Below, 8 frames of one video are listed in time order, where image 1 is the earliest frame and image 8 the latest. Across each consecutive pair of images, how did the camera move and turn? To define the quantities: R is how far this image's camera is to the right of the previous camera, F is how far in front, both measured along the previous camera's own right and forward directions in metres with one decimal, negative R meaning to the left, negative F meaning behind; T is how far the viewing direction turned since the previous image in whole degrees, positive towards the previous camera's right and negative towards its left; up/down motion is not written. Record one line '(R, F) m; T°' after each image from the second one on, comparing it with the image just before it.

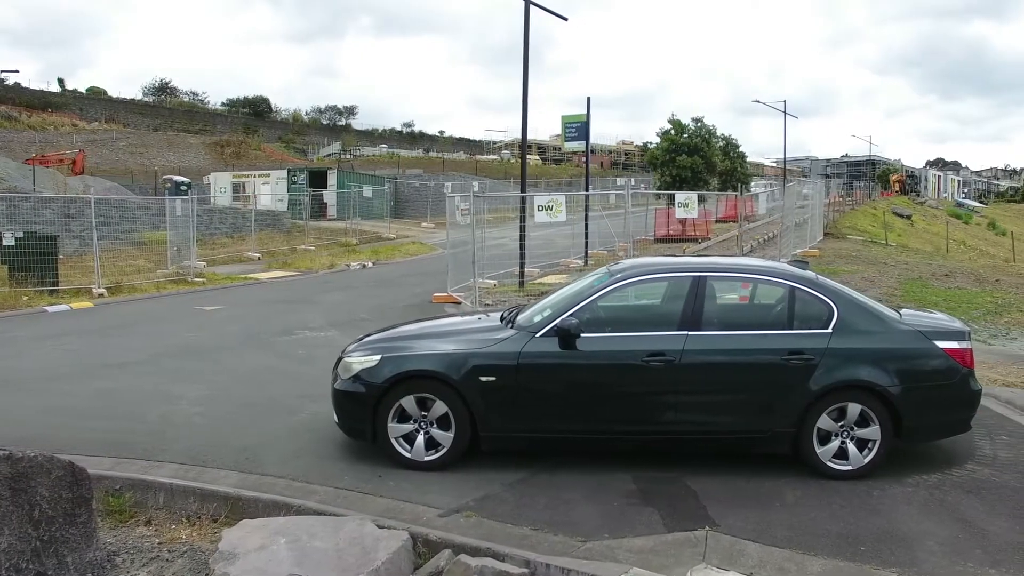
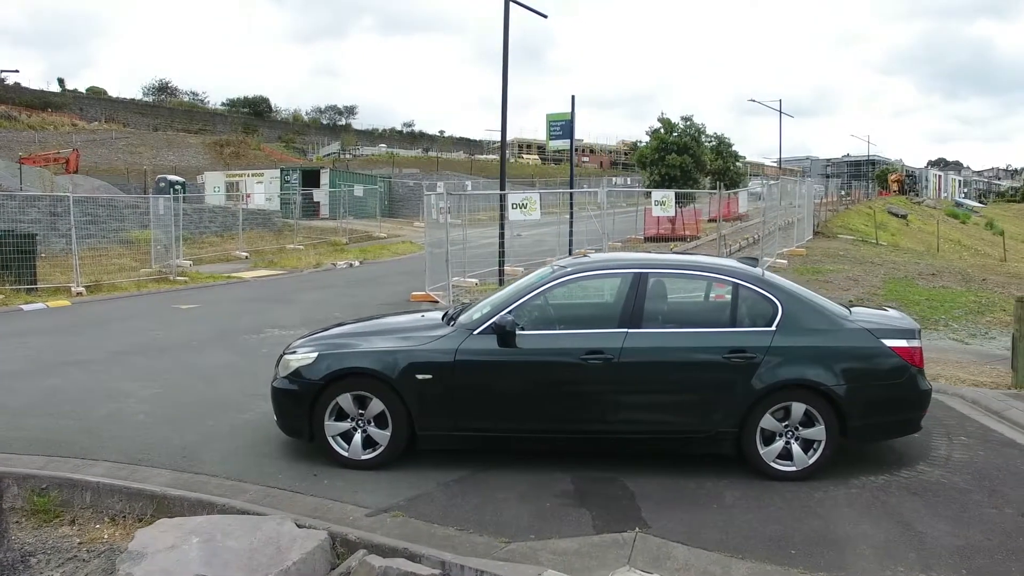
(+0.4, +0.1) m; -1°
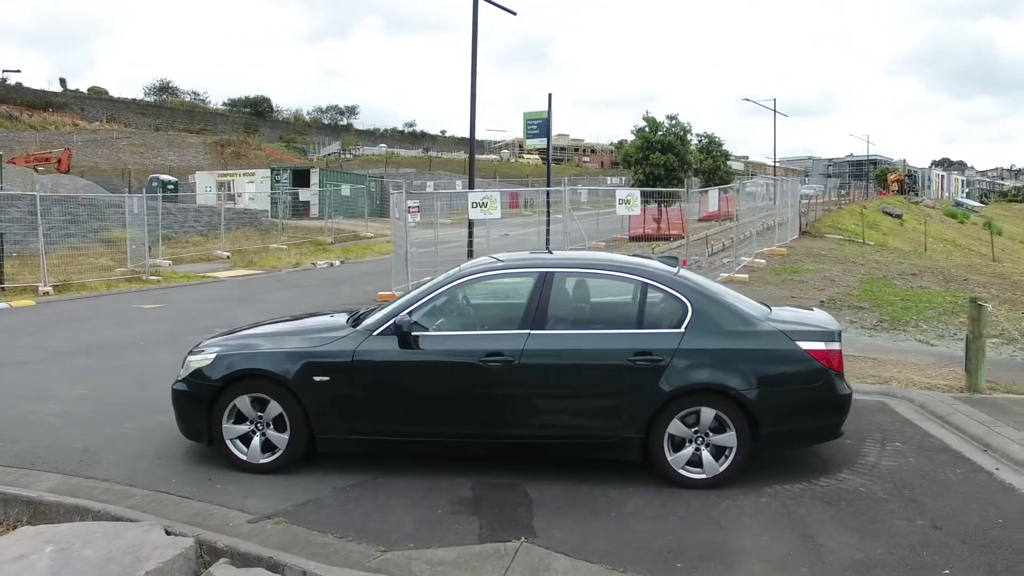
(+0.7, +0.2) m; -1°
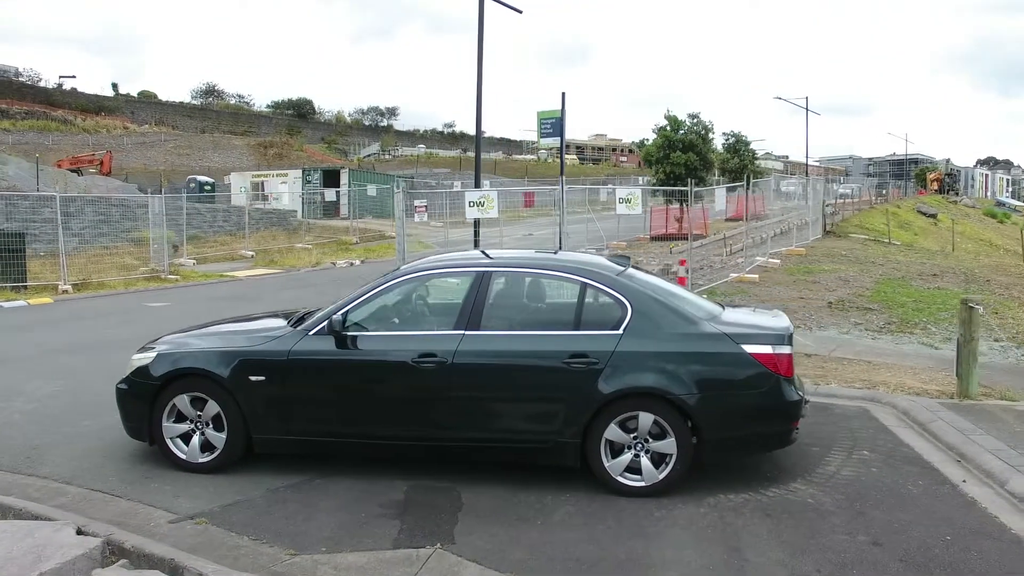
(+0.7, +0.1) m; -3°
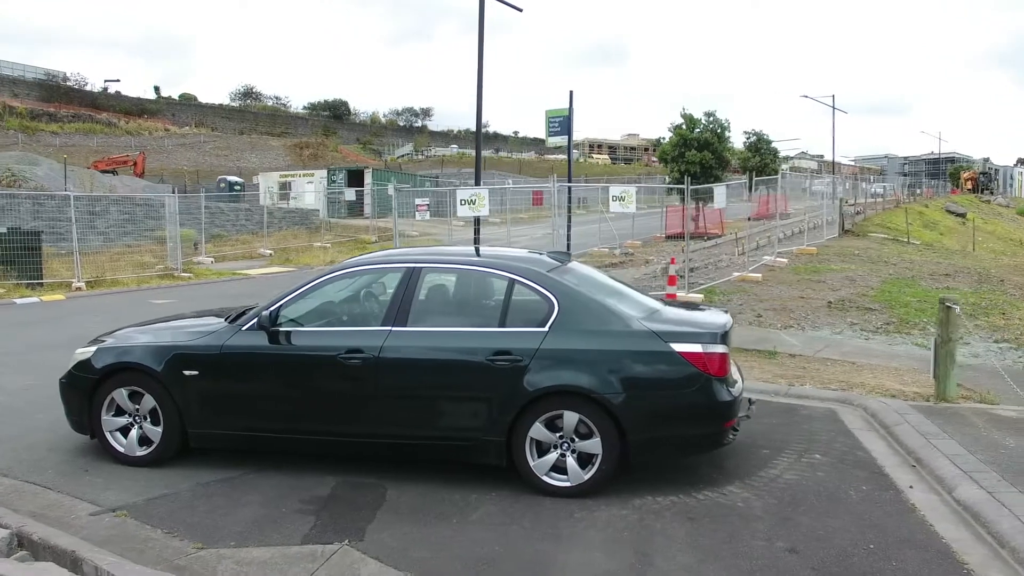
(+0.7, +0.1) m; -3°
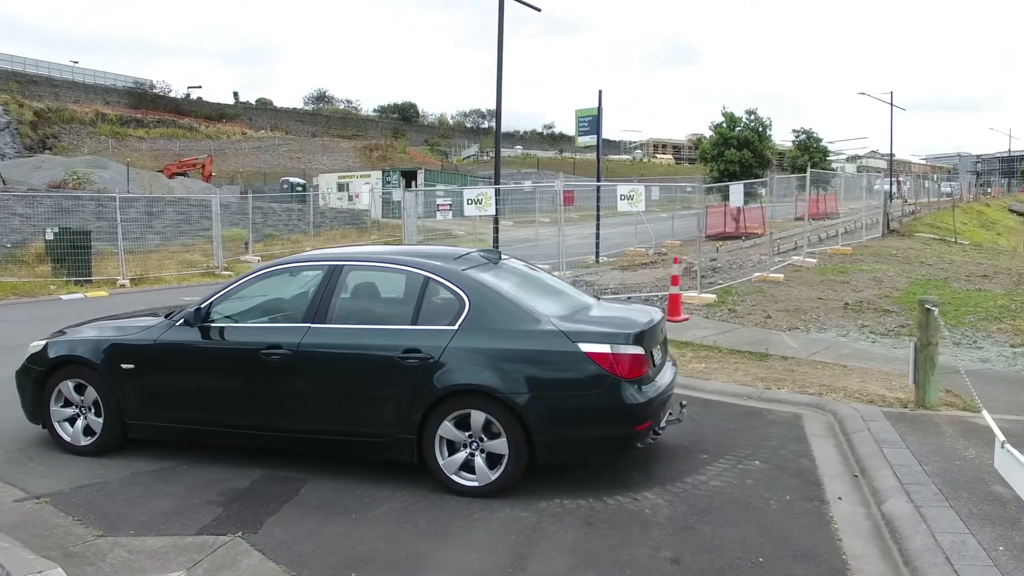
(+0.9, +0.1) m; -6°
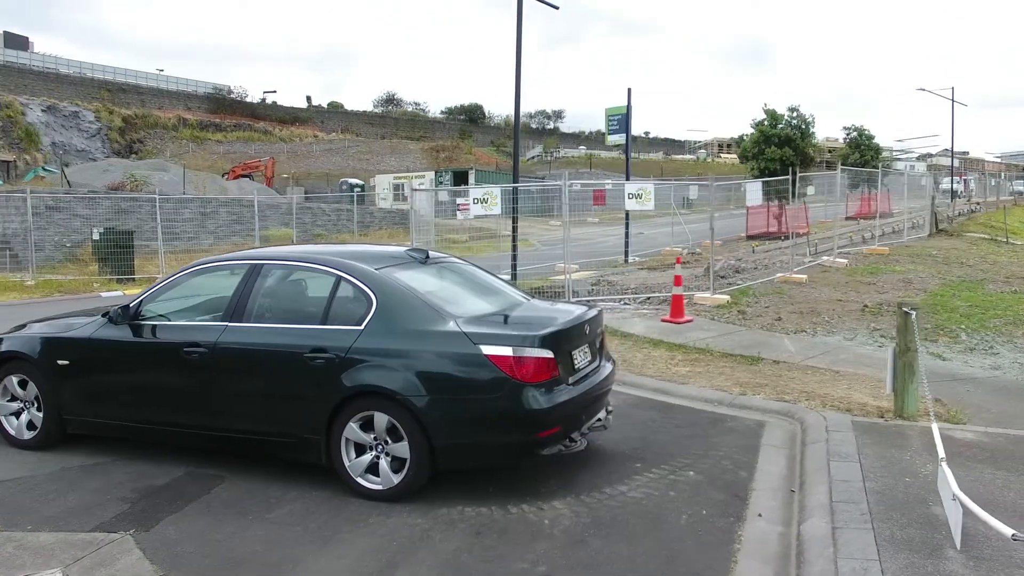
(+0.9, +0.2) m; -5°
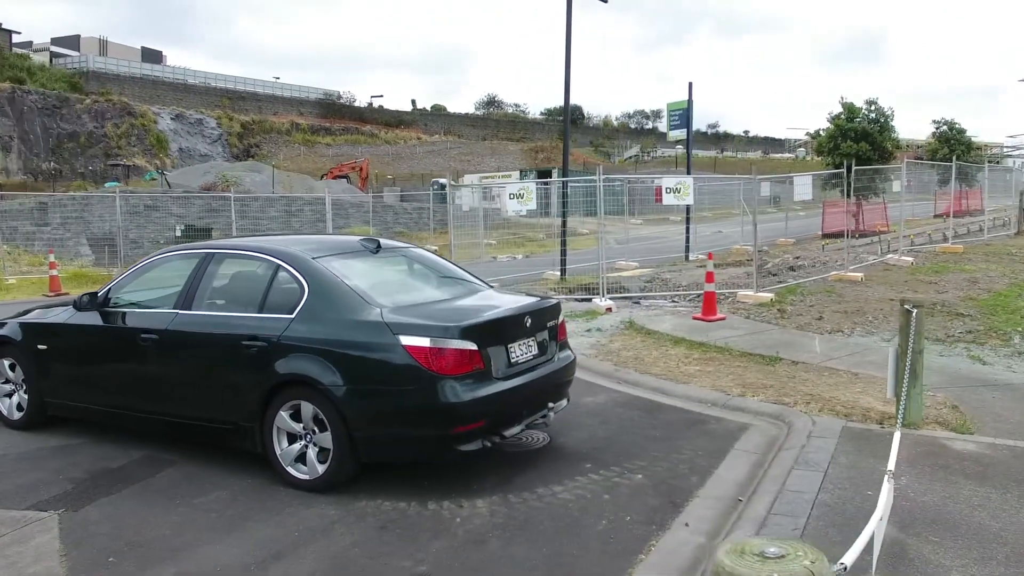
(+1.0, +0.2) m; -8°
